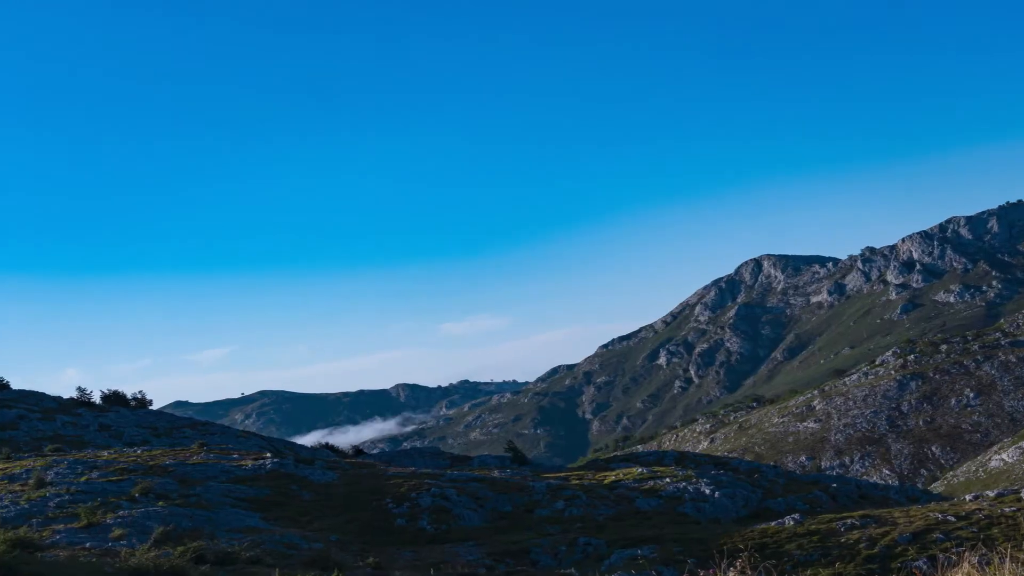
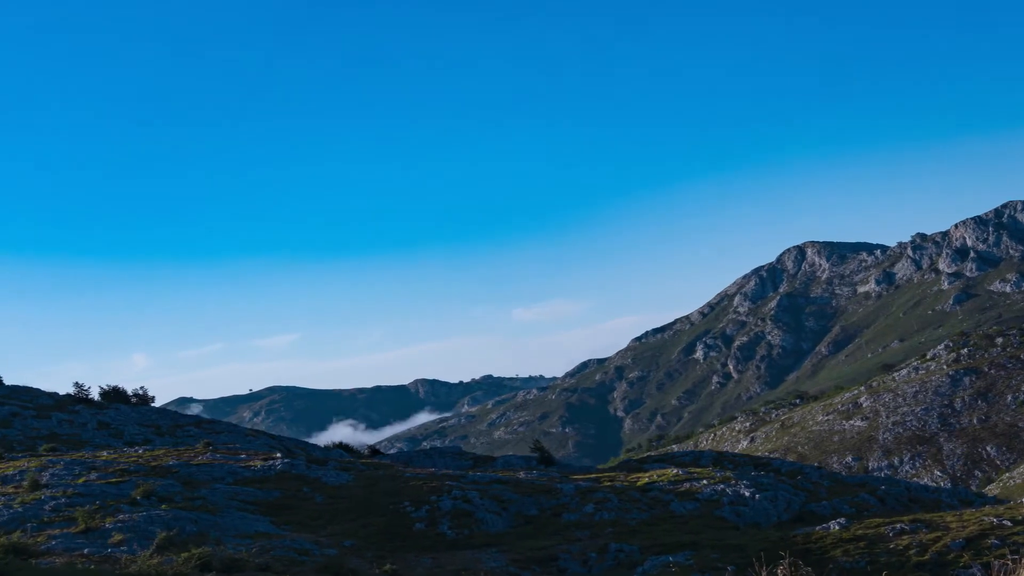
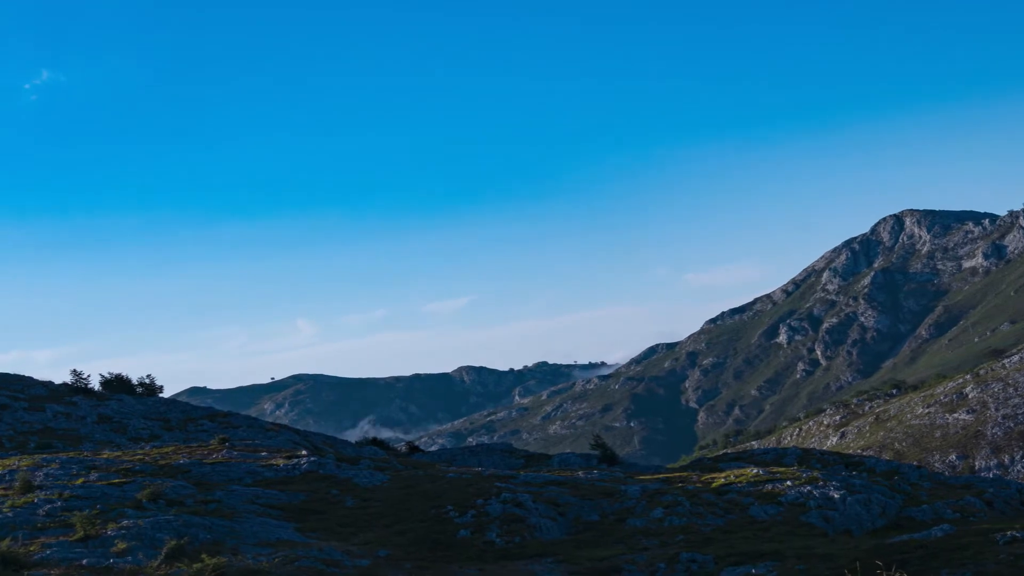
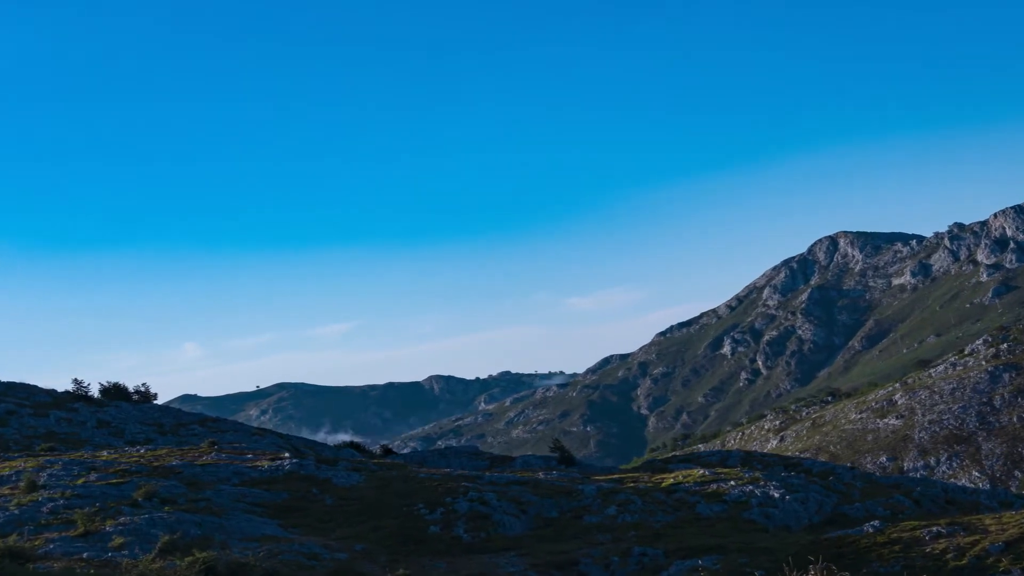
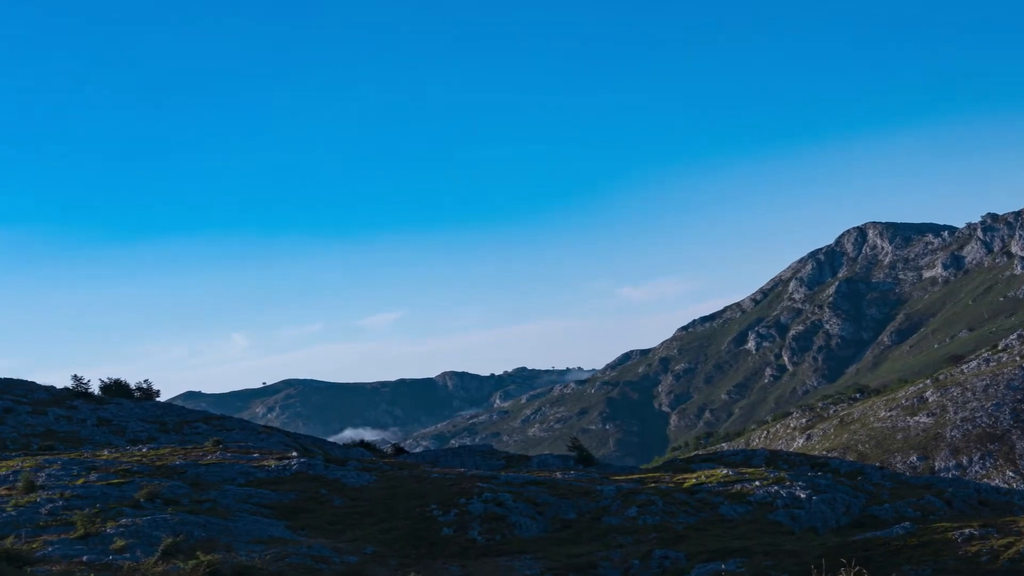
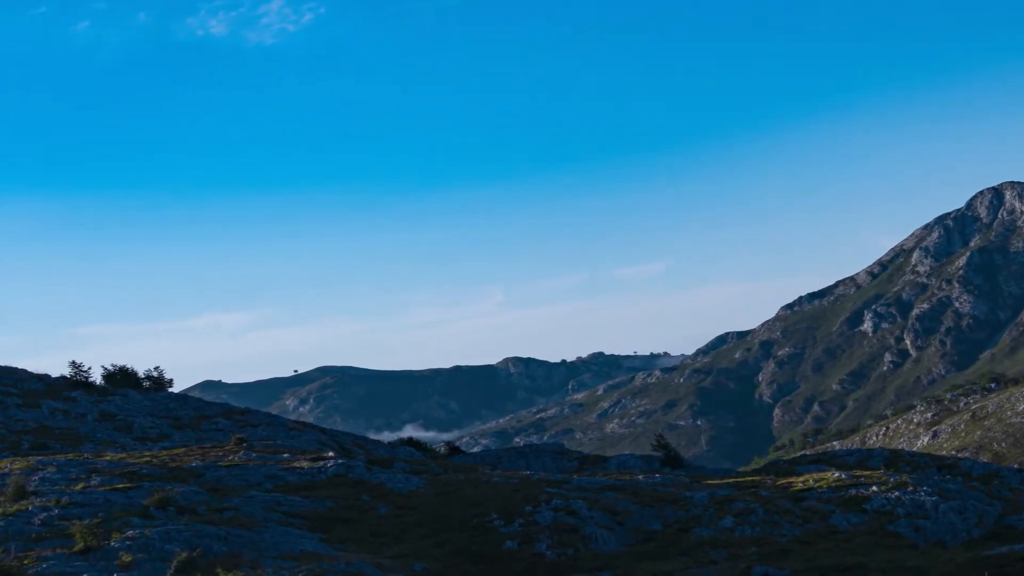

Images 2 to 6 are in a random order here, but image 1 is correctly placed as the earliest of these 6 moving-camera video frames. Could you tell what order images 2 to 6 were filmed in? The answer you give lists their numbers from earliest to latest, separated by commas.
2, 4, 5, 3, 6
